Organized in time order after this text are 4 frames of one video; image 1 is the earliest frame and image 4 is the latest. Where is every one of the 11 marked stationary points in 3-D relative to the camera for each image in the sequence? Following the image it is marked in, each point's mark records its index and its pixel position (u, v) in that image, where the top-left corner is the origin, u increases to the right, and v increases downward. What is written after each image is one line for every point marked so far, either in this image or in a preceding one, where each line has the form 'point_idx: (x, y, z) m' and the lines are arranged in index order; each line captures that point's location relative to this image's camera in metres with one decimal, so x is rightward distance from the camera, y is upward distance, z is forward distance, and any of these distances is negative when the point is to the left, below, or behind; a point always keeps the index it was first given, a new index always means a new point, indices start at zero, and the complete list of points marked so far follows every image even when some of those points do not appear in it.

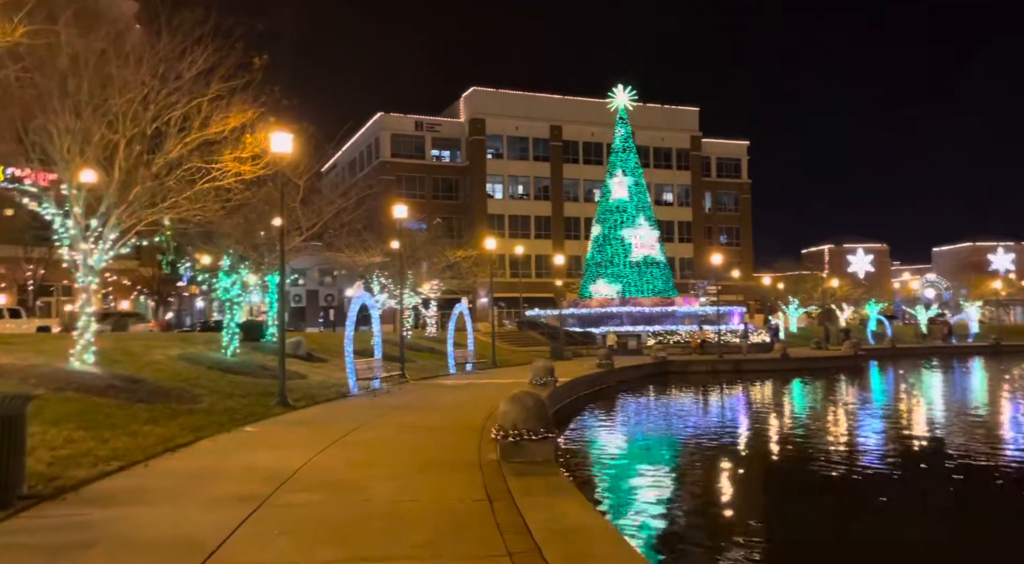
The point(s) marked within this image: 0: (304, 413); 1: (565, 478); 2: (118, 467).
0: (-4.2, -2.7, +18.7) m
1: (+0.7, -2.3, +10.9) m
2: (-4.9, -2.3, +11.4) m
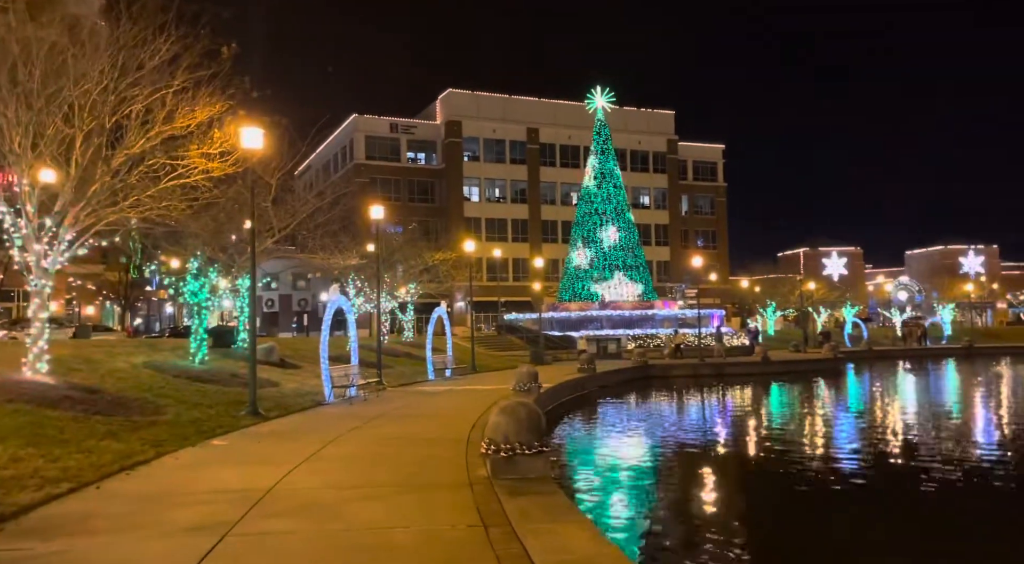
0: (-4.5, -2.7, +17.6) m
1: (+0.6, -2.3, +10.0) m
2: (-5.0, -2.3, +10.3) m
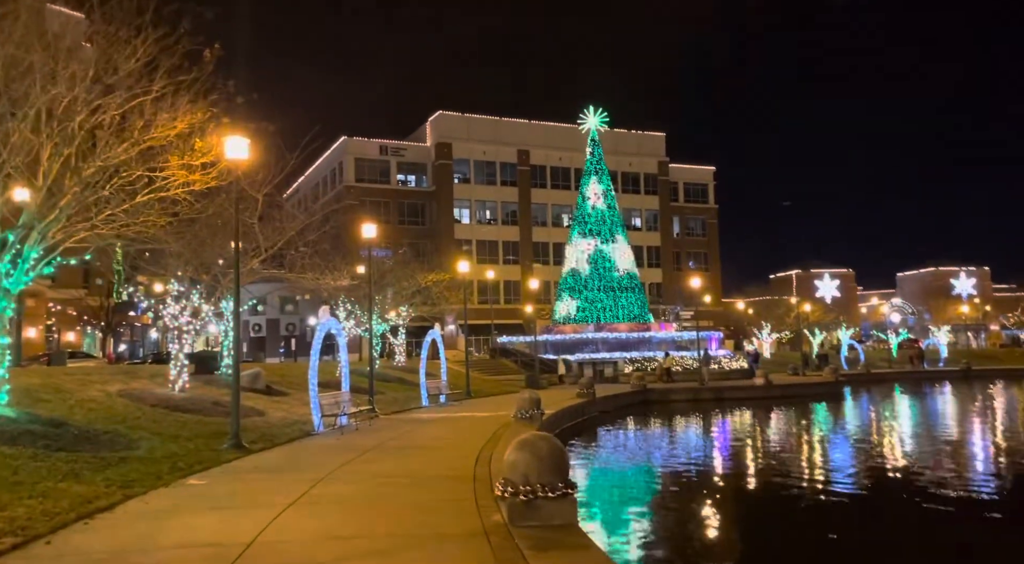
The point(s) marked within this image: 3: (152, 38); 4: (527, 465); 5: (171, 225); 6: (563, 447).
0: (-4.4, -3.1, +16.0) m
1: (+0.8, -2.5, +8.5) m
2: (-4.7, -2.5, +8.7) m
3: (-6.5, +4.4, +16.5) m
4: (+0.2, -1.9, +9.5) m
5: (-7.3, +1.2, +19.5) m
6: (+0.5, -1.8, +9.9) m
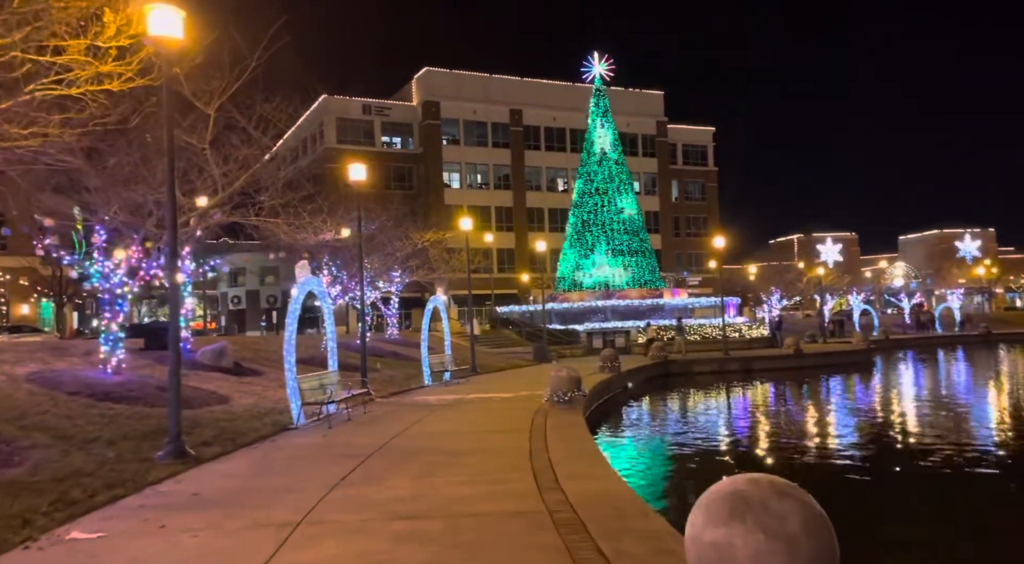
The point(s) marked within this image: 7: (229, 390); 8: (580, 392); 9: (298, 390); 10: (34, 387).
0: (-3.6, -2.2, +10.7) m
1: (+1.7, -1.8, +3.2) m
2: (-3.8, -1.9, +3.4) m
3: (-5.7, +5.2, +10.9) m
4: (+1.1, -1.2, +4.2) m
5: (-6.5, +2.1, +13.9) m
6: (+1.5, -1.1, +4.6) m
7: (-6.0, -2.3, +19.7) m
8: (+1.5, -2.3, +18.9) m
9: (-3.8, -1.9, +16.1) m
10: (-8.0, -1.8, +15.5) m
